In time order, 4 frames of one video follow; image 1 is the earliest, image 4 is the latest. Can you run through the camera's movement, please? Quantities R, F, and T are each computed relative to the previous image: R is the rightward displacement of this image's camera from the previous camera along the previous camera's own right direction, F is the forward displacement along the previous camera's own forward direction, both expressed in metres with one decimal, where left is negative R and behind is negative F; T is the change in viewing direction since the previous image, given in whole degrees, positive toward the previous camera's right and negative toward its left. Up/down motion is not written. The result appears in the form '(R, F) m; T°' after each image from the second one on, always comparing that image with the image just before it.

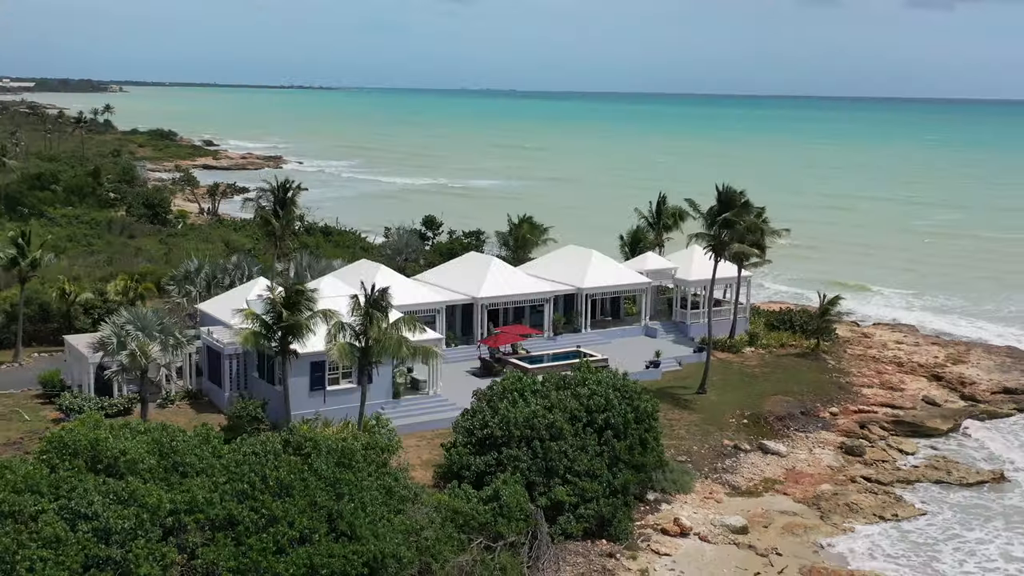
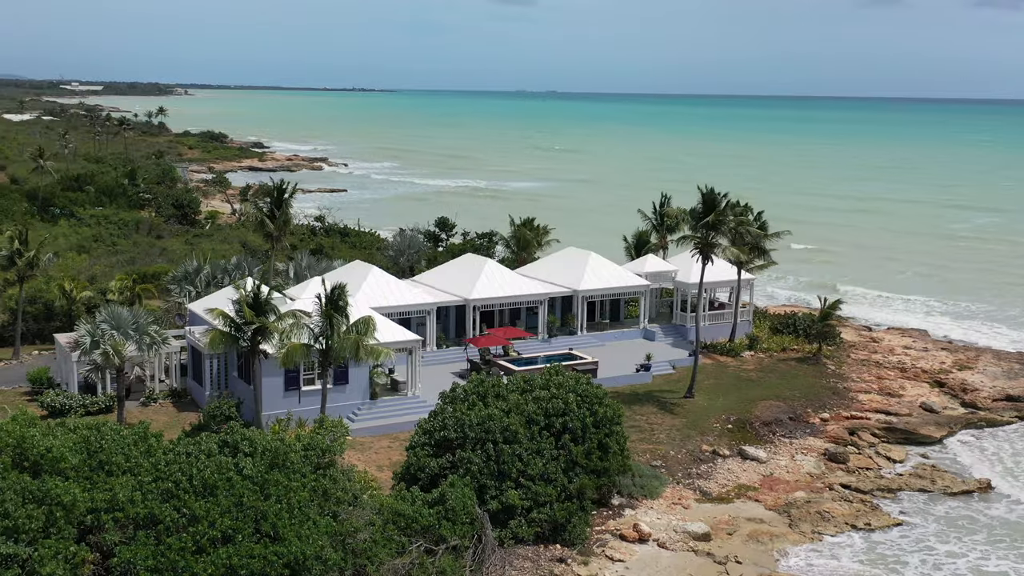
(+1.9, +0.2) m; -3°
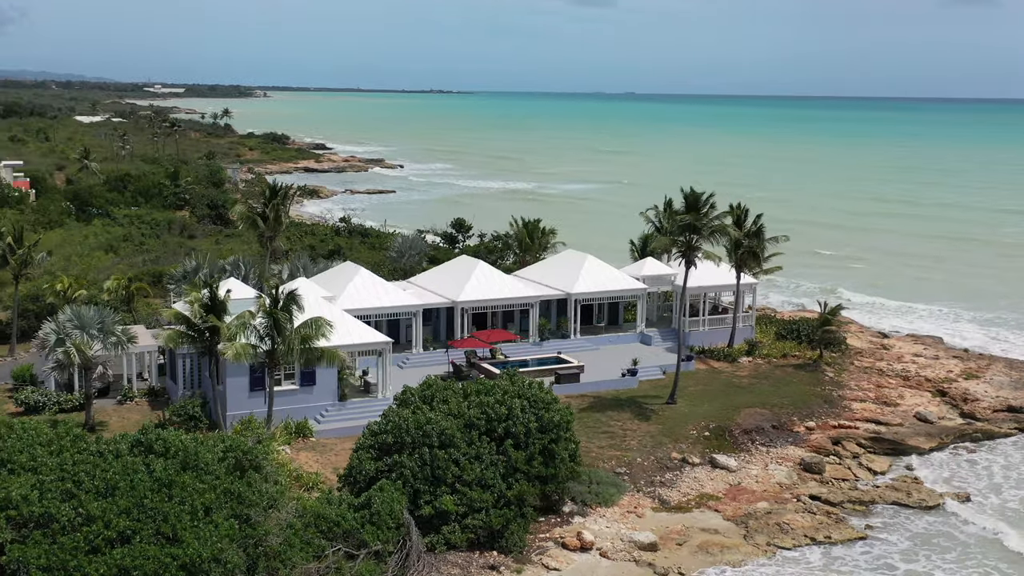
(+2.5, +0.4) m; -4°
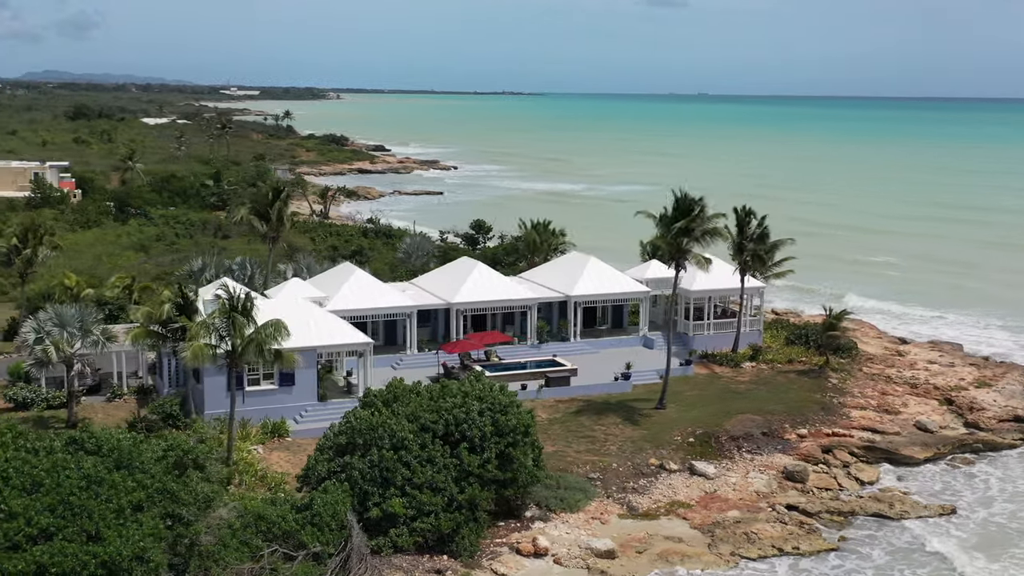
(+2.1, +0.3) m; -3°
